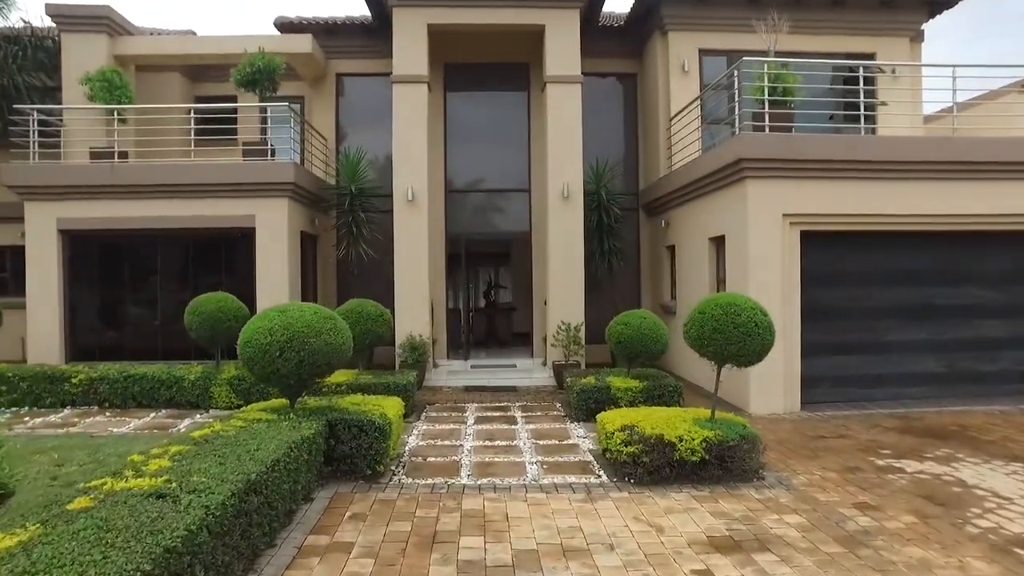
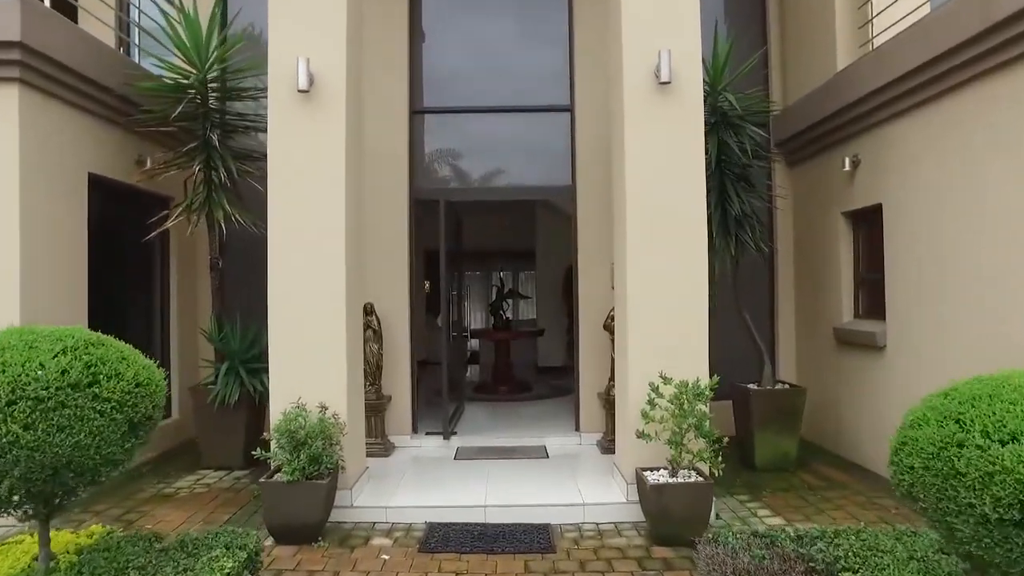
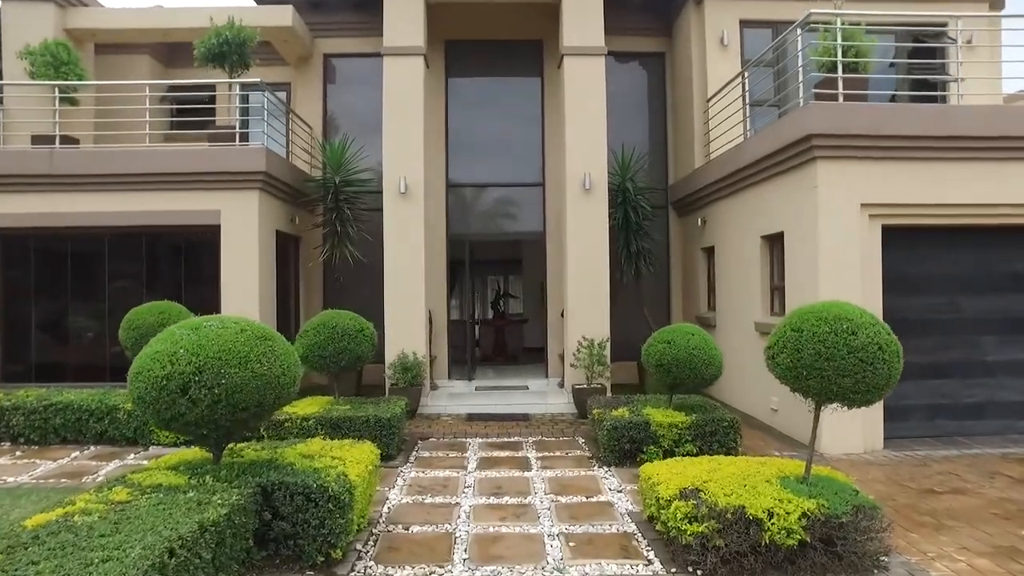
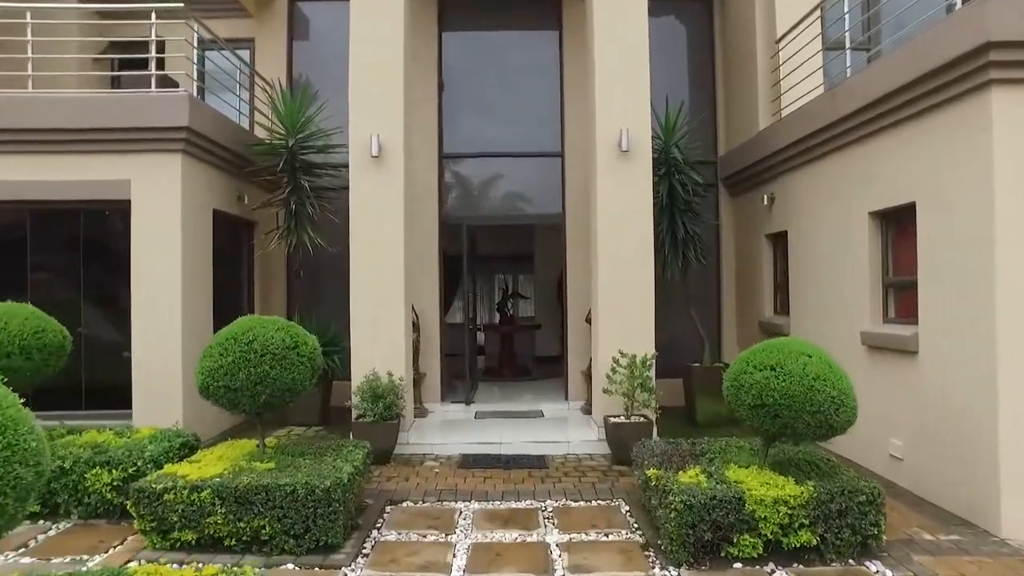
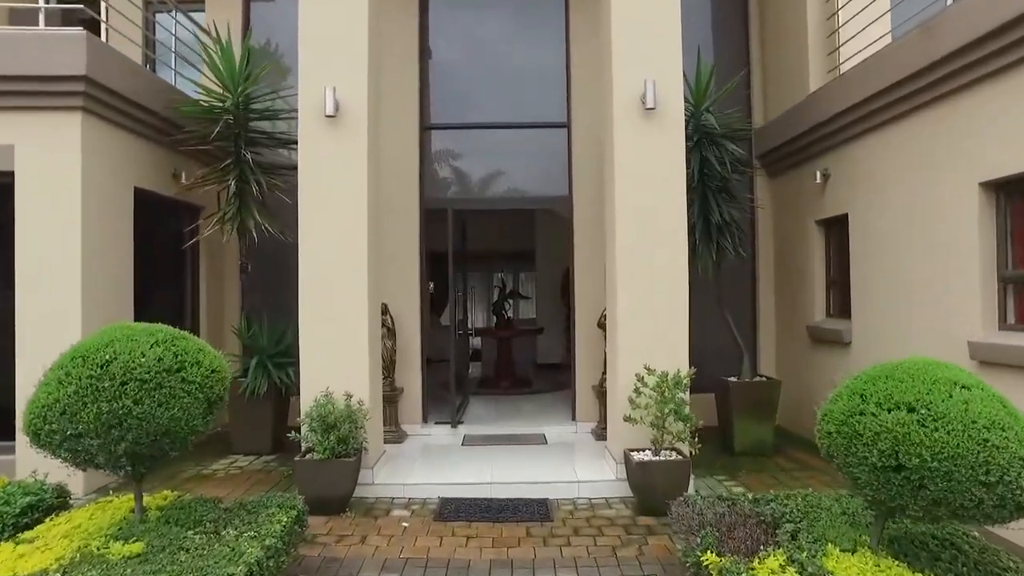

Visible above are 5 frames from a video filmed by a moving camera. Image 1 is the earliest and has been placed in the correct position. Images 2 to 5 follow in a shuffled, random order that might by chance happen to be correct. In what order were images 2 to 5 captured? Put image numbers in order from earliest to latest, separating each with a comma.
3, 4, 5, 2
